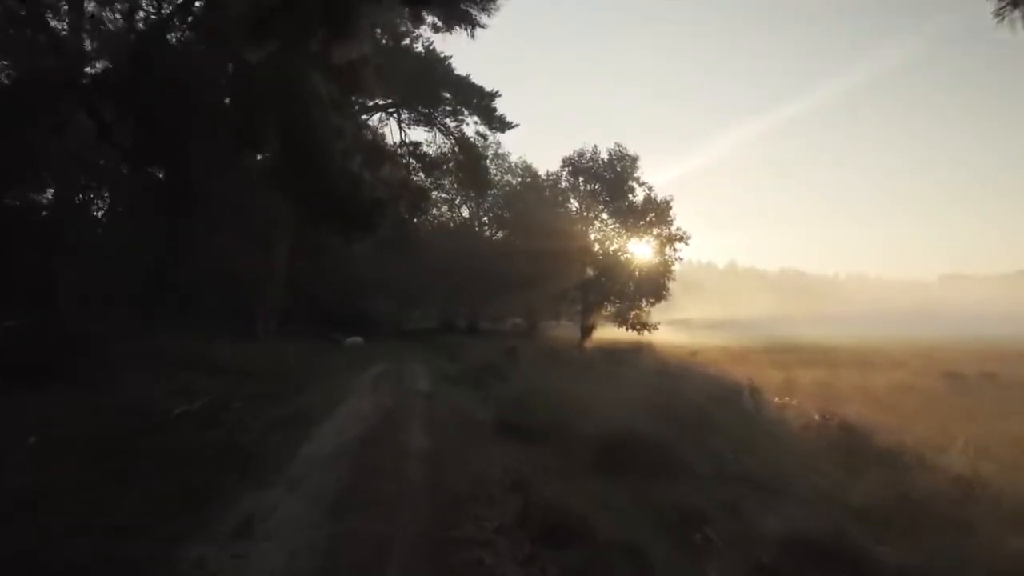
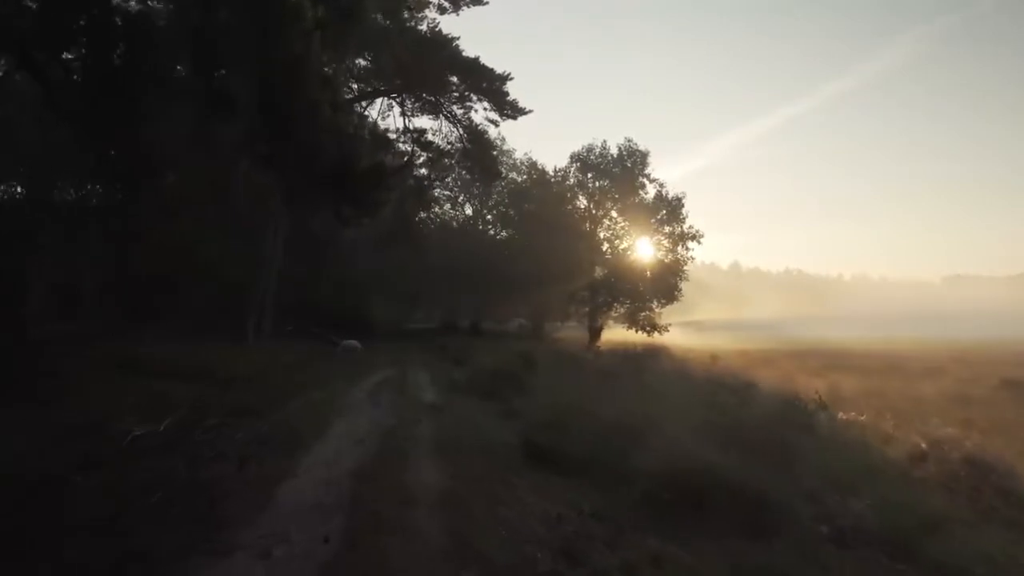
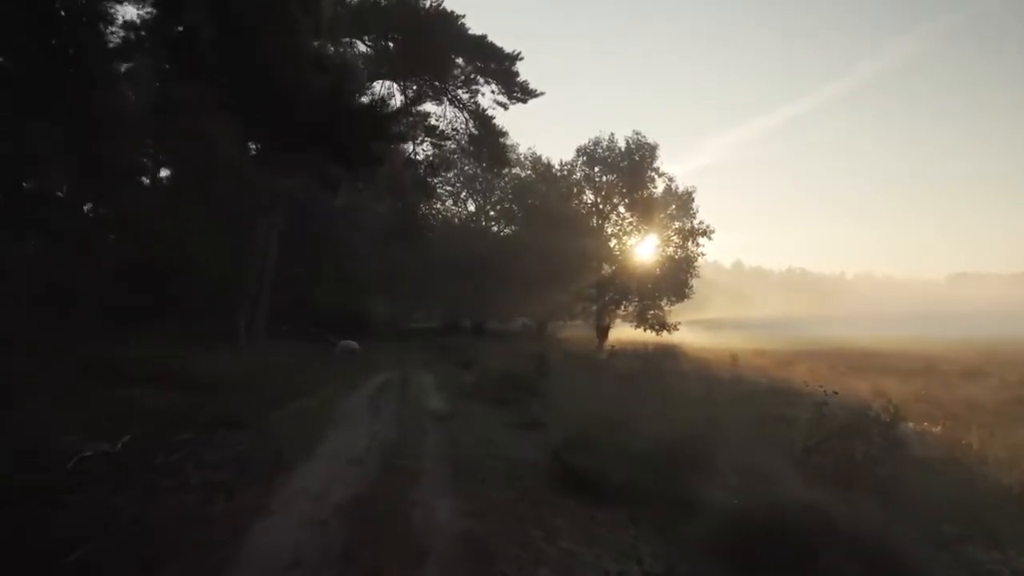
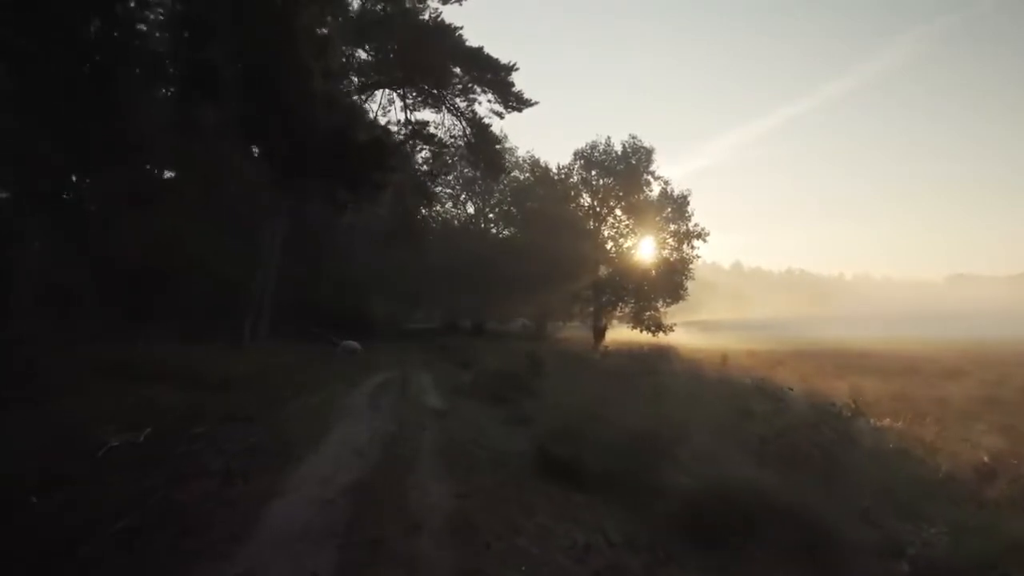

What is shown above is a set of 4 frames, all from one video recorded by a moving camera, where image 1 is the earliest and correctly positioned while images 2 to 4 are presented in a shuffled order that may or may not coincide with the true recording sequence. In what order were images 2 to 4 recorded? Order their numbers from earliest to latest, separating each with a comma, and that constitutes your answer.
2, 4, 3
